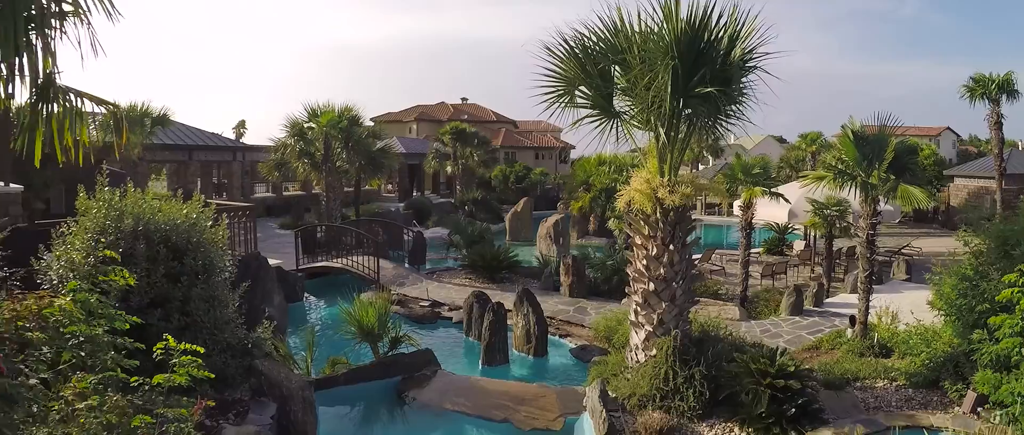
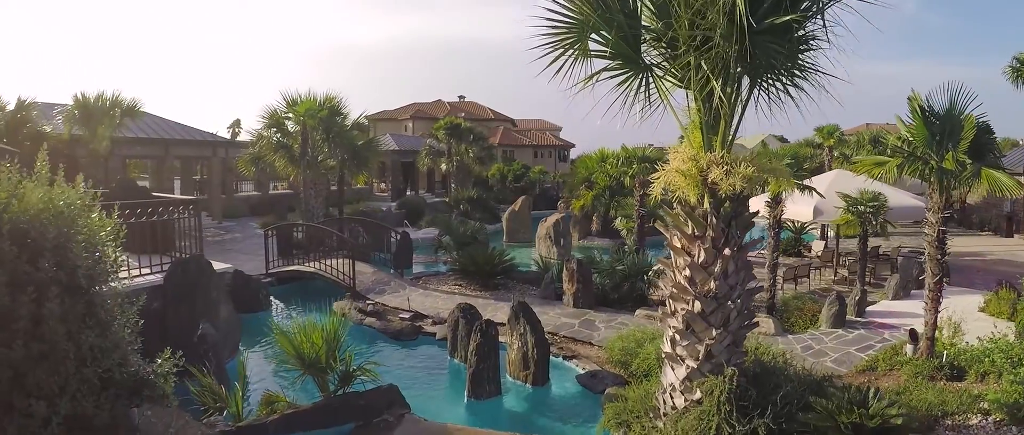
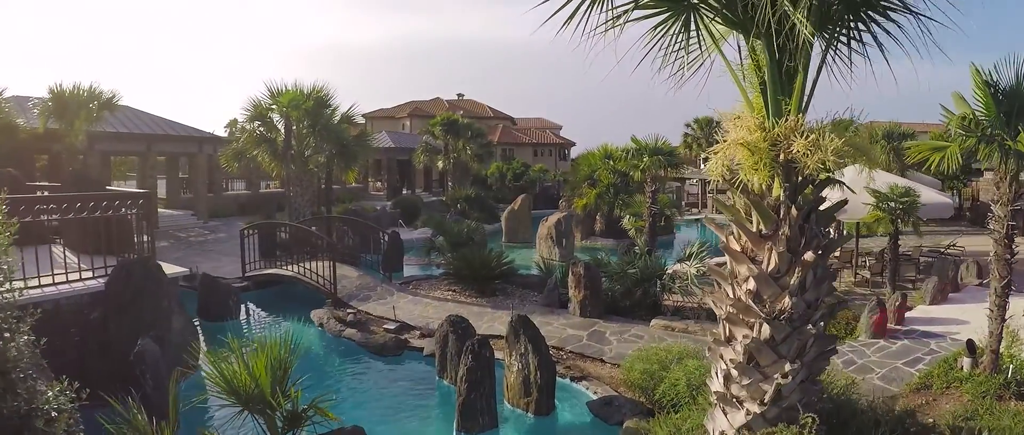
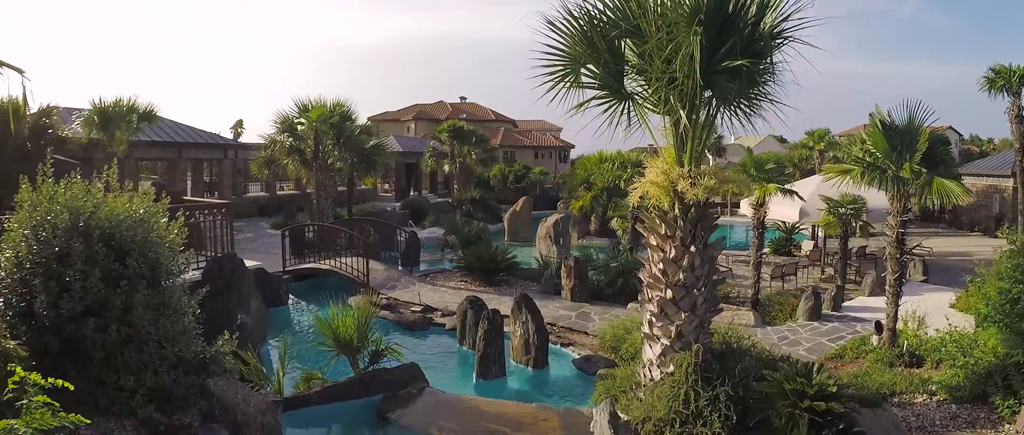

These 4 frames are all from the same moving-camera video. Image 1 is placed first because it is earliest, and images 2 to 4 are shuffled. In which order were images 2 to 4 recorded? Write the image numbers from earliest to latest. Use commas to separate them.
4, 2, 3
